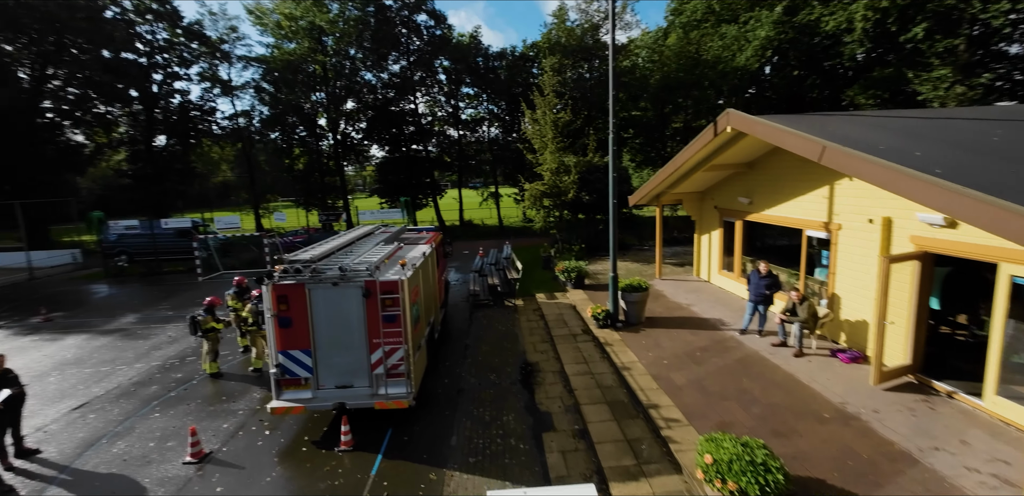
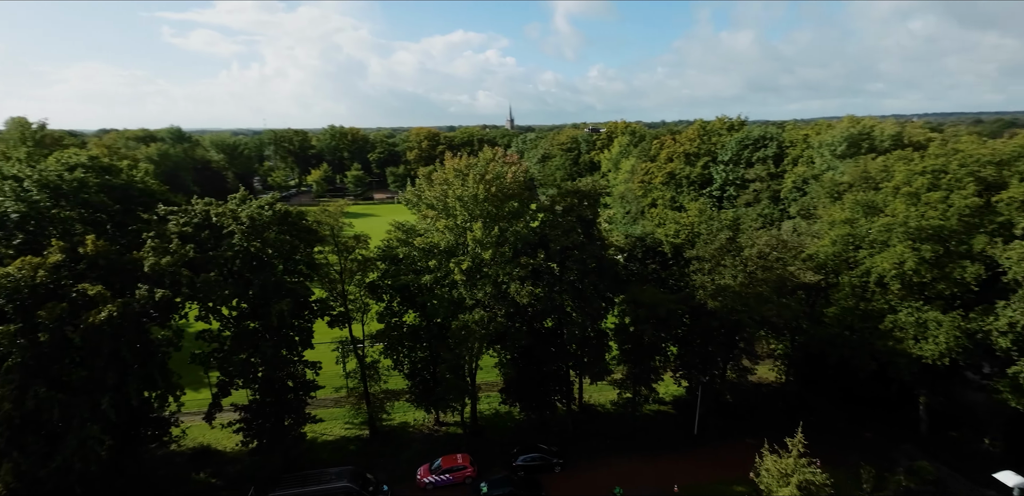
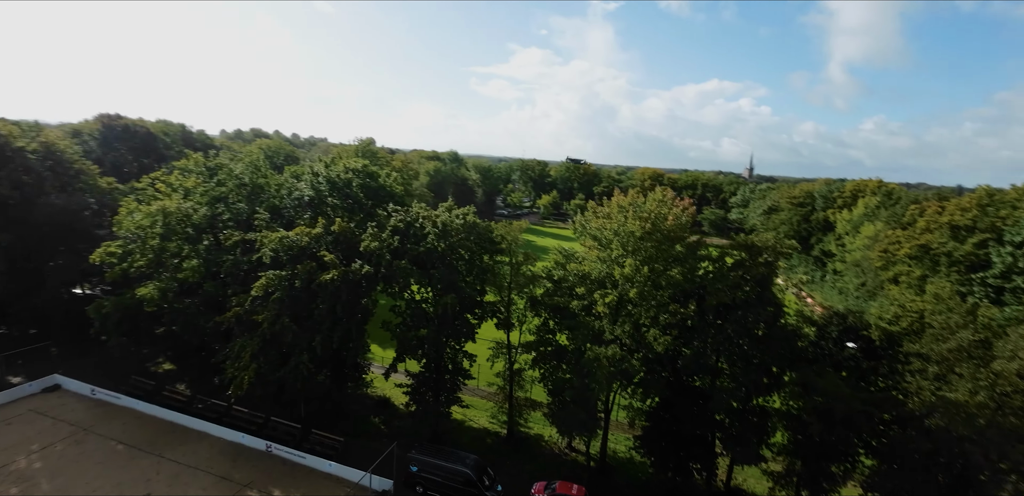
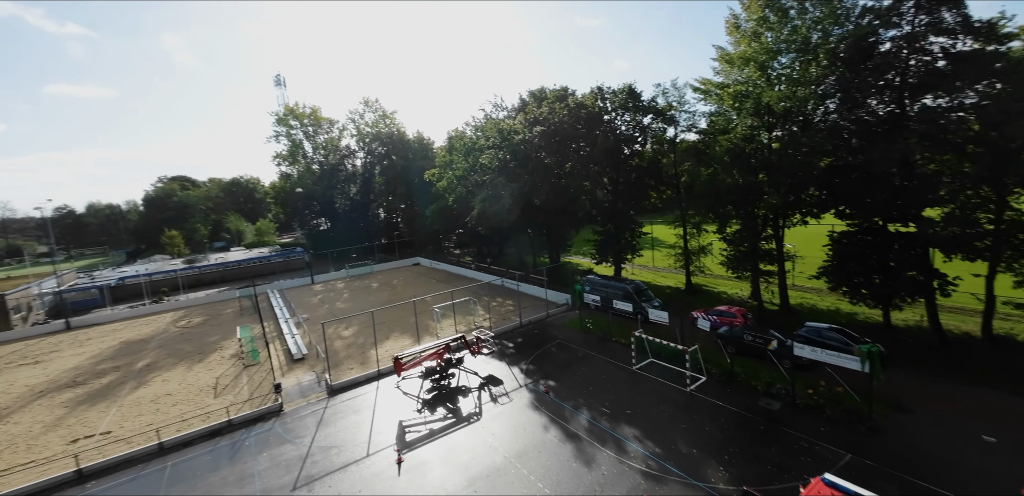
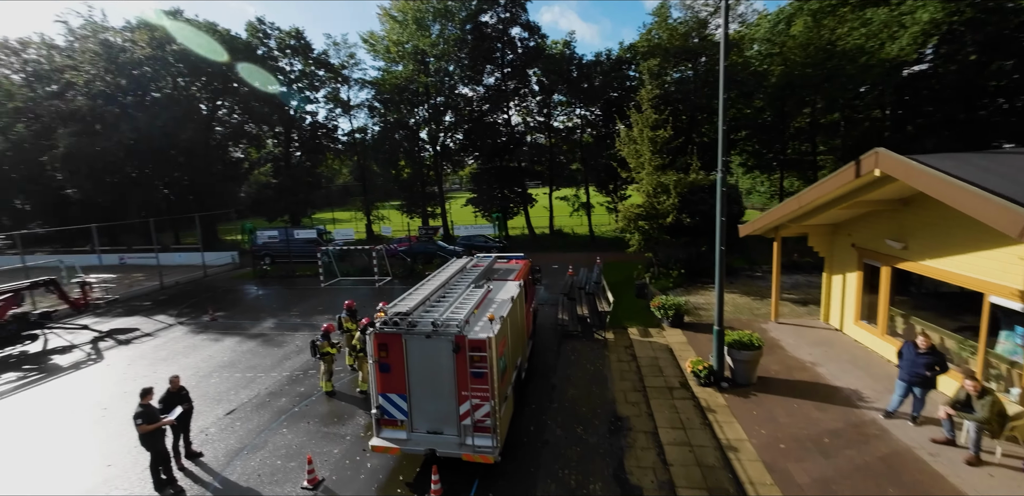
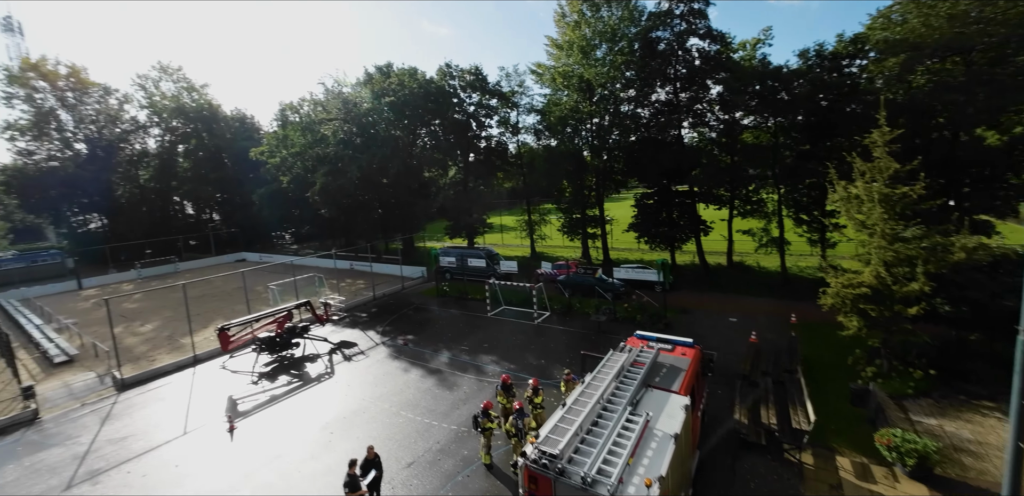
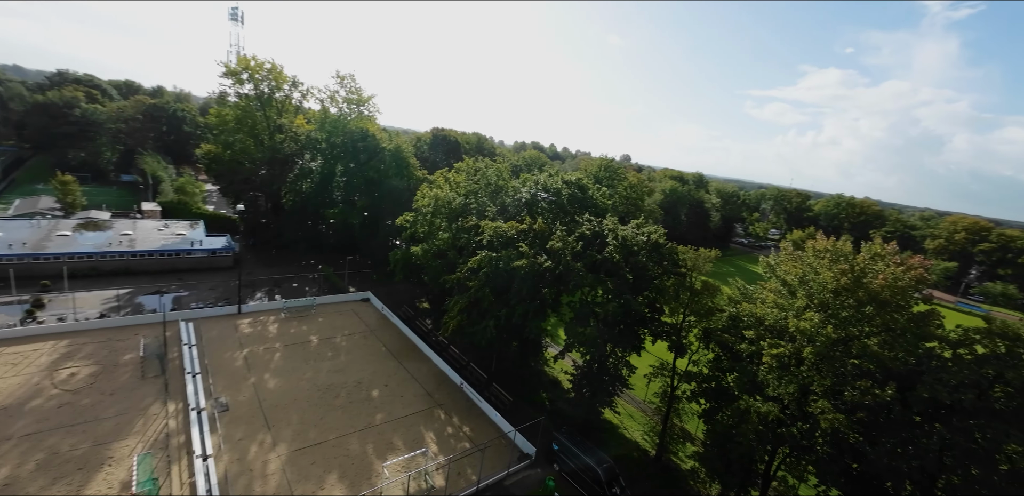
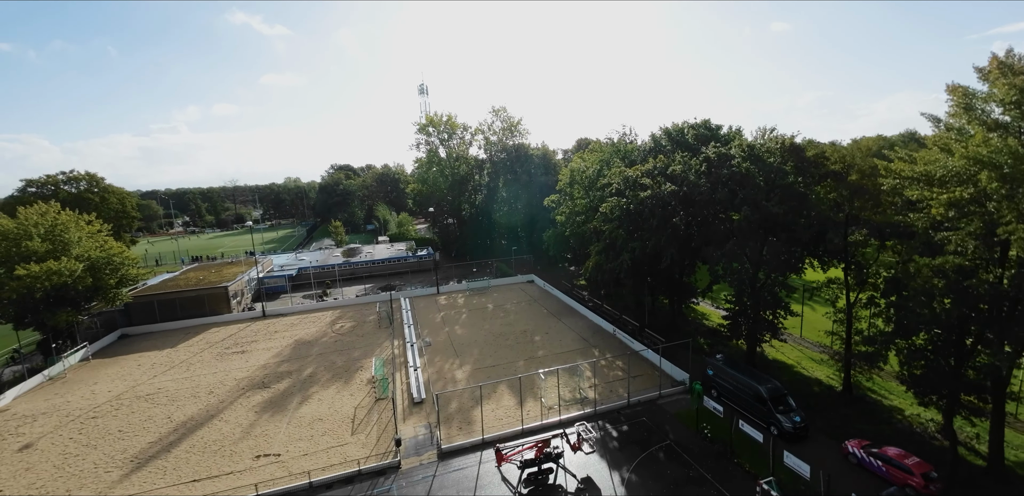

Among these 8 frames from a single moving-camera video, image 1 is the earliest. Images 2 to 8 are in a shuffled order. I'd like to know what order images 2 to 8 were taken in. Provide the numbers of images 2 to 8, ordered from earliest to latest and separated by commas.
5, 6, 4, 8, 7, 3, 2
